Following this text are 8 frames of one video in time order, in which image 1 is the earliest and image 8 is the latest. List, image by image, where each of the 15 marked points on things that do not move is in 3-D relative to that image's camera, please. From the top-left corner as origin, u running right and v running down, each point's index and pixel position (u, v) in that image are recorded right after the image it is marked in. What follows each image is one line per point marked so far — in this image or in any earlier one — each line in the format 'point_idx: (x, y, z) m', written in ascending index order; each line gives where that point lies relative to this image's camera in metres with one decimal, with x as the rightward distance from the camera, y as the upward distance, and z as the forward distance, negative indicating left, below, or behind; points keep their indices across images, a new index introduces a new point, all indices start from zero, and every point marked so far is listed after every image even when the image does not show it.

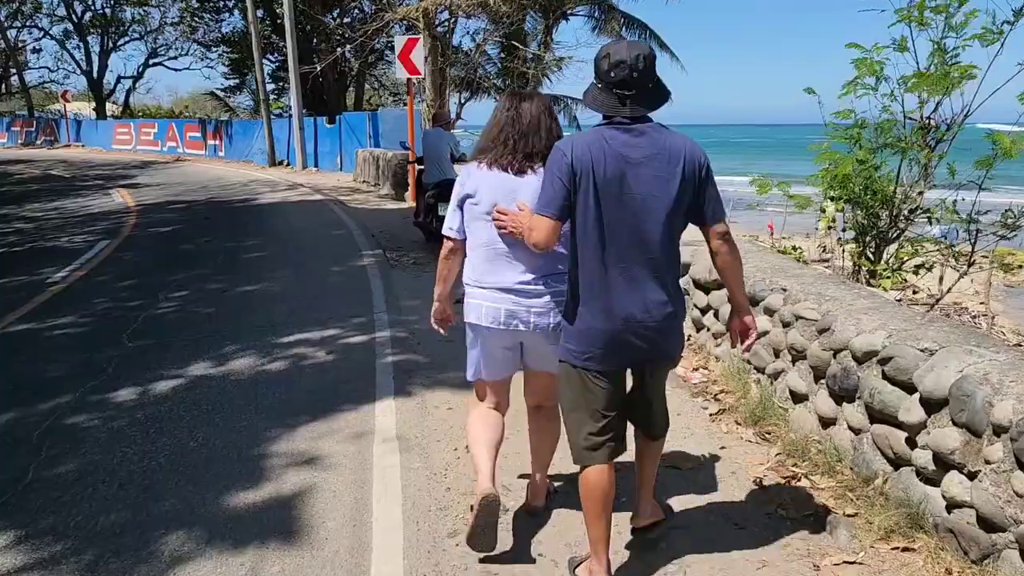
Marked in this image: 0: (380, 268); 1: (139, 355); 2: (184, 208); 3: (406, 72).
0: (-1.5, +0.2, +9.3) m
1: (-2.9, -0.5, +6.4) m
2: (-6.6, +1.6, +16.8) m
3: (-1.8, +3.7, +14.2) m
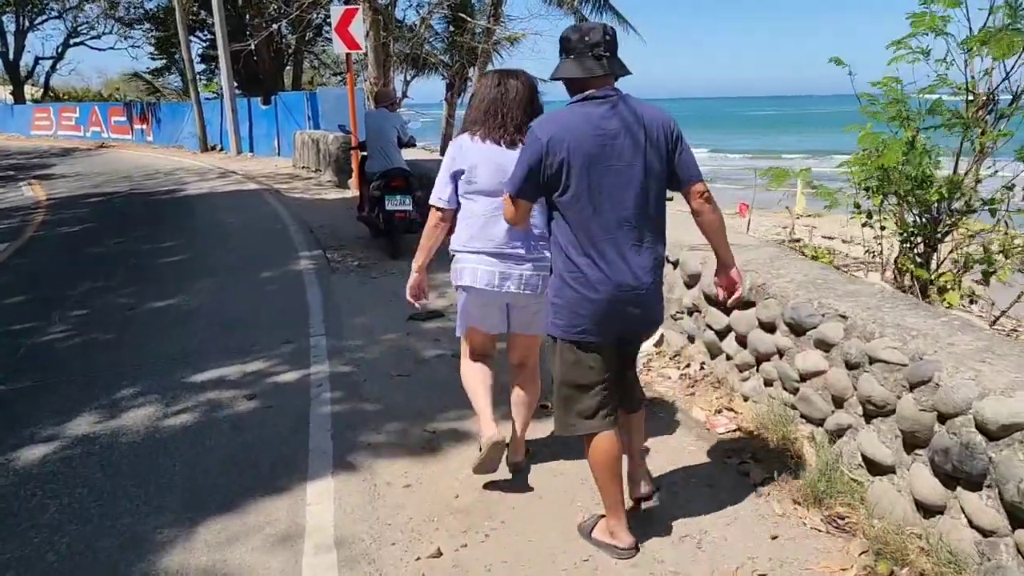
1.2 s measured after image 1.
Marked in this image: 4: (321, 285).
0: (-1.9, +0.1, +8.1) m
1: (-3.1, -0.7, +5.1) m
2: (-7.5, +1.6, +15.1) m
3: (-2.6, +3.8, +12.8) m
4: (-1.8, 0.0, +7.6) m
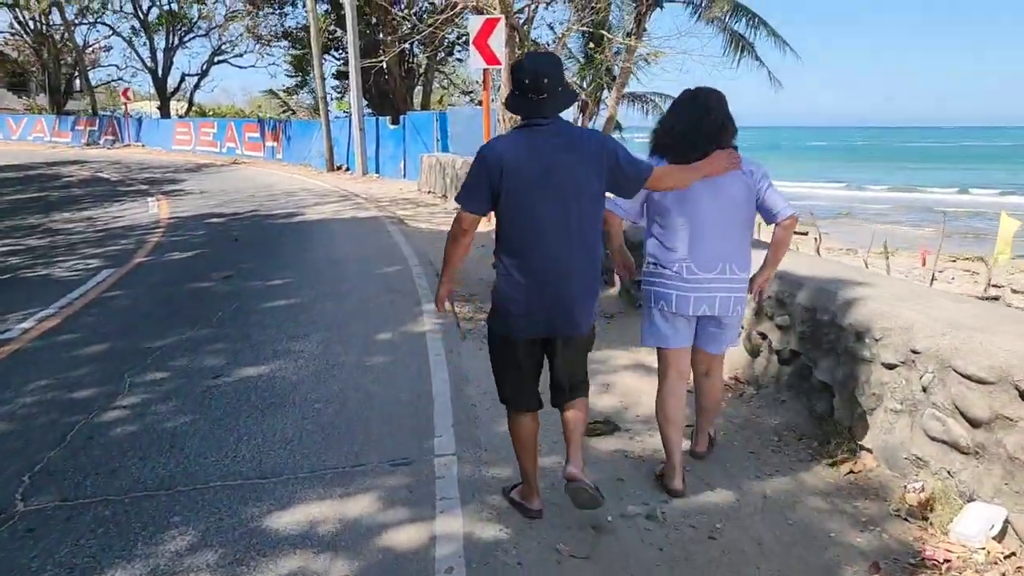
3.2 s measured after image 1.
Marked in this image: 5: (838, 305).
0: (-0.5, -0.4, +6.4) m
1: (-2.1, -1.1, +3.6) m
2: (-5.0, +1.1, +14.2) m
3: (-0.4, +3.1, +11.3) m
4: (-0.4, -0.5, +5.9) m
5: (+1.6, -0.1, +4.1) m
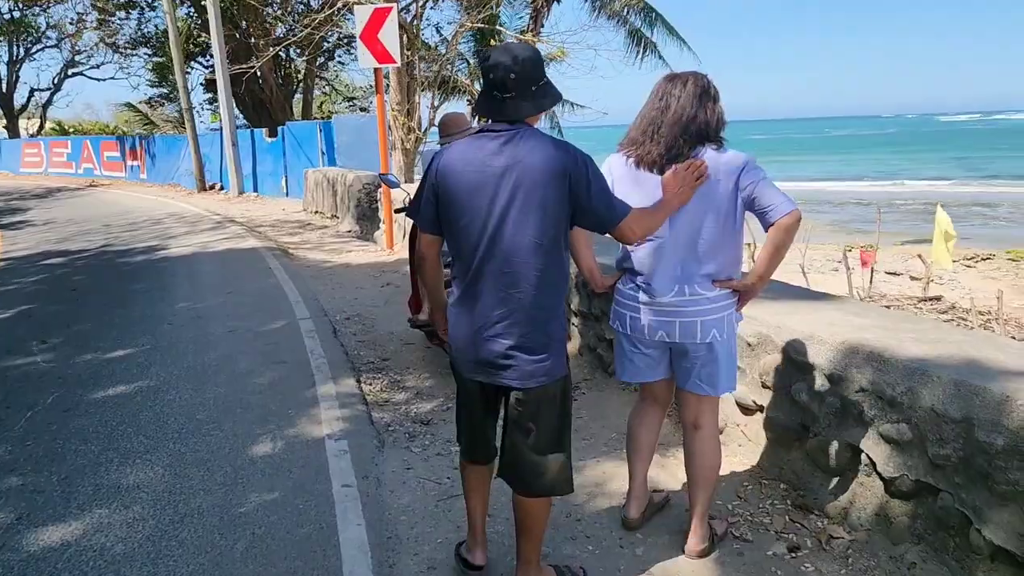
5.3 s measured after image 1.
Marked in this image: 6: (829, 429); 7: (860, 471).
0: (-0.8, -0.9, +4.4) m
1: (-2.1, -1.6, +1.4) m
2: (-6.4, +0.3, +11.6) m
3: (-1.6, +2.6, +9.3) m
4: (-0.7, -1.0, +4.0) m
5: (+1.6, -0.4, +2.5) m
6: (+1.3, -0.6, +3.3) m
7: (+1.3, -0.7, +3.1) m
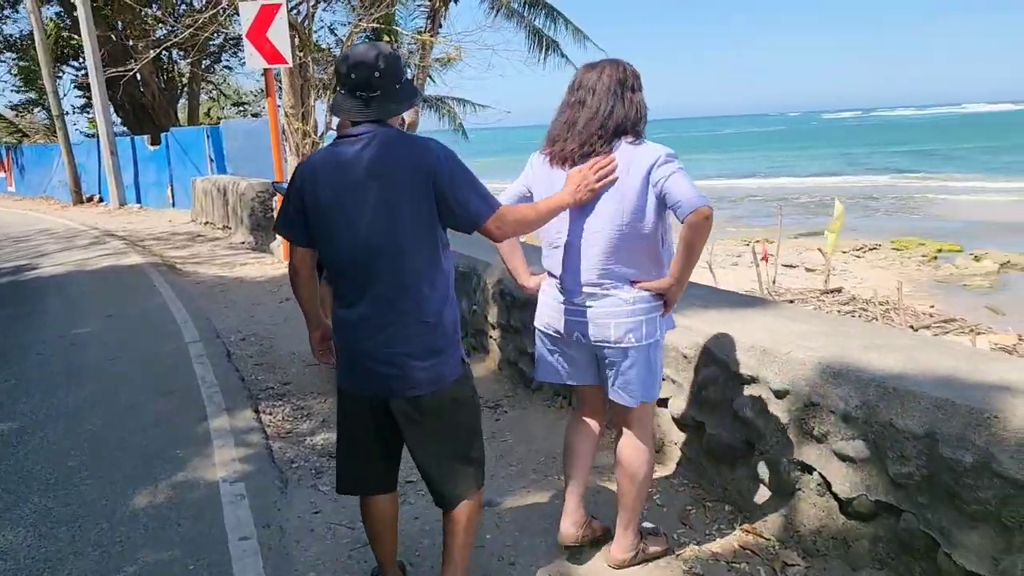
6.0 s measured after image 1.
0: (-1.2, -1.0, +4.0) m
1: (-2.1, -1.8, +0.8) m
2: (-7.6, -0.1, +10.4) m
3: (-2.6, +2.4, +8.7) m
4: (-1.0, -1.1, +3.5) m
5: (+1.4, -0.4, +2.3) m
6: (+1.0, -0.6, +3.1) m
7: (+1.1, -0.7, +2.9) m
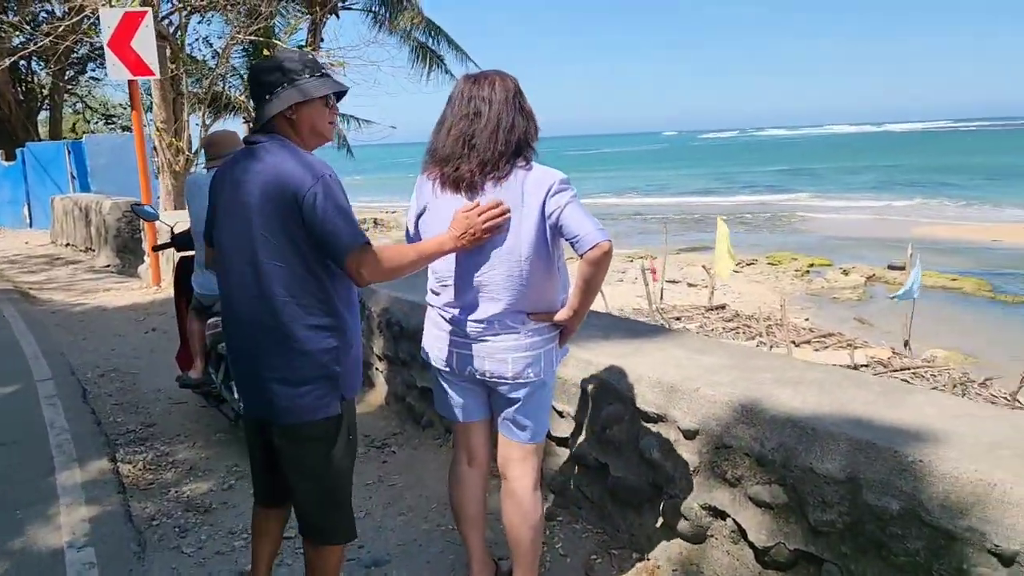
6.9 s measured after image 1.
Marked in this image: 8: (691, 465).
0: (-1.7, -1.1, +3.4) m
1: (-2.1, -1.9, +0.2) m
2: (-8.9, -0.5, +9.0) m
3: (-3.8, +2.1, +8.0) m
4: (-1.5, -1.2, +3.0) m
5: (+1.1, -0.5, +2.1) m
6: (+0.6, -0.7, +2.9) m
7: (+0.7, -0.8, +2.7) m
8: (+0.6, -0.6, +2.8) m
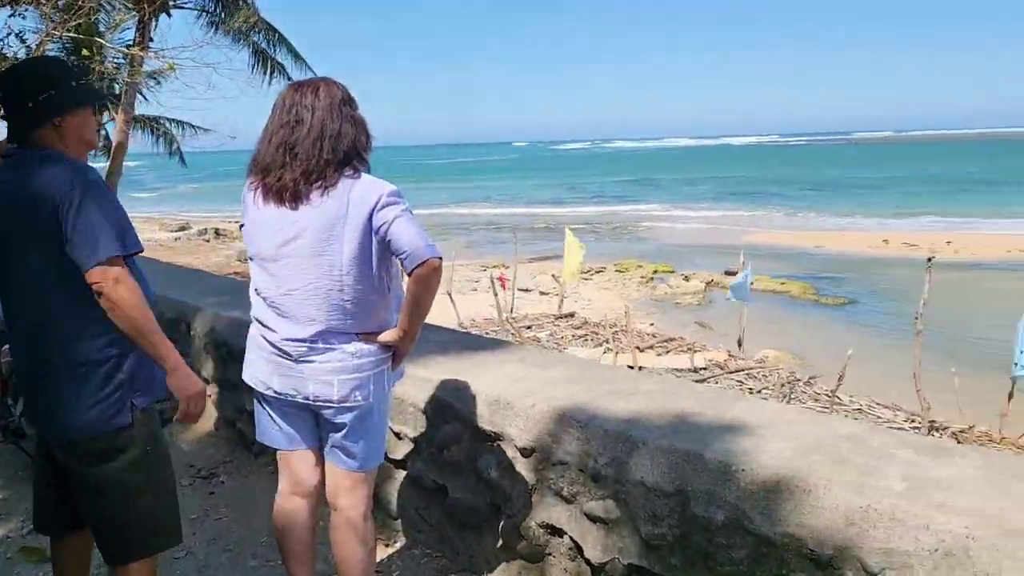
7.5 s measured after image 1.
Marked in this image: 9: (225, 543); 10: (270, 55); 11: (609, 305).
0: (-2.3, -1.2, +3.0) m
1: (-2.2, -1.9, -0.3) m
2: (-10.4, -0.7, +7.3) m
3: (-5.2, +2.0, +7.2) m
4: (-2.0, -1.3, +2.6) m
5: (+0.6, -0.6, +2.2) m
6: (0.0, -0.7, +2.8) m
7: (+0.2, -0.9, +2.7) m
8: (+0.1, -0.7, +2.8) m
9: (-1.2, -1.1, +3.5) m
10: (-5.1, +4.9, +17.5) m
11: (+1.9, -0.4, +16.5) m
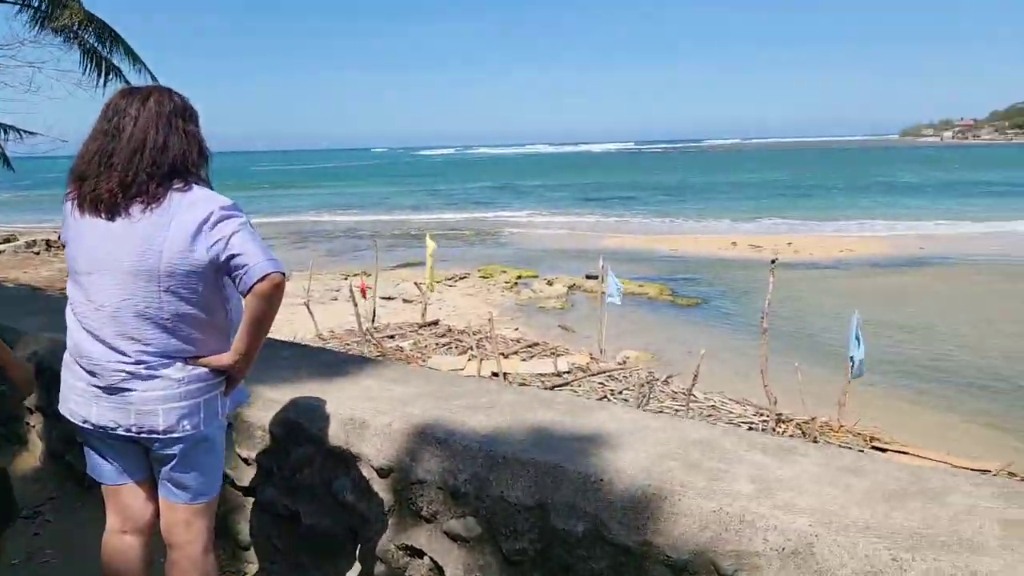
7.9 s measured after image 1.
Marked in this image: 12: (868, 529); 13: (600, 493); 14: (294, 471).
0: (-2.8, -1.3, +2.5) m
1: (-2.1, -2.0, -0.7) m
2: (-11.4, -1.1, +5.4) m
3: (-6.4, +1.8, +6.2) m
4: (-2.4, -1.4, +2.1) m
5: (+0.2, -0.6, +2.2) m
6: (-0.4, -0.8, +2.7) m
7: (-0.3, -0.9, +2.6) m
8: (-0.4, -0.7, +2.7) m
9: (-1.8, -1.2, +3.2) m
10: (-8.0, +4.6, +16.4) m
11: (-0.8, -0.5, +16.6) m
12: (+0.8, -0.6, +1.9) m
13: (+0.2, -0.5, +2.2) m
14: (-0.8, -0.6, +2.9) m
